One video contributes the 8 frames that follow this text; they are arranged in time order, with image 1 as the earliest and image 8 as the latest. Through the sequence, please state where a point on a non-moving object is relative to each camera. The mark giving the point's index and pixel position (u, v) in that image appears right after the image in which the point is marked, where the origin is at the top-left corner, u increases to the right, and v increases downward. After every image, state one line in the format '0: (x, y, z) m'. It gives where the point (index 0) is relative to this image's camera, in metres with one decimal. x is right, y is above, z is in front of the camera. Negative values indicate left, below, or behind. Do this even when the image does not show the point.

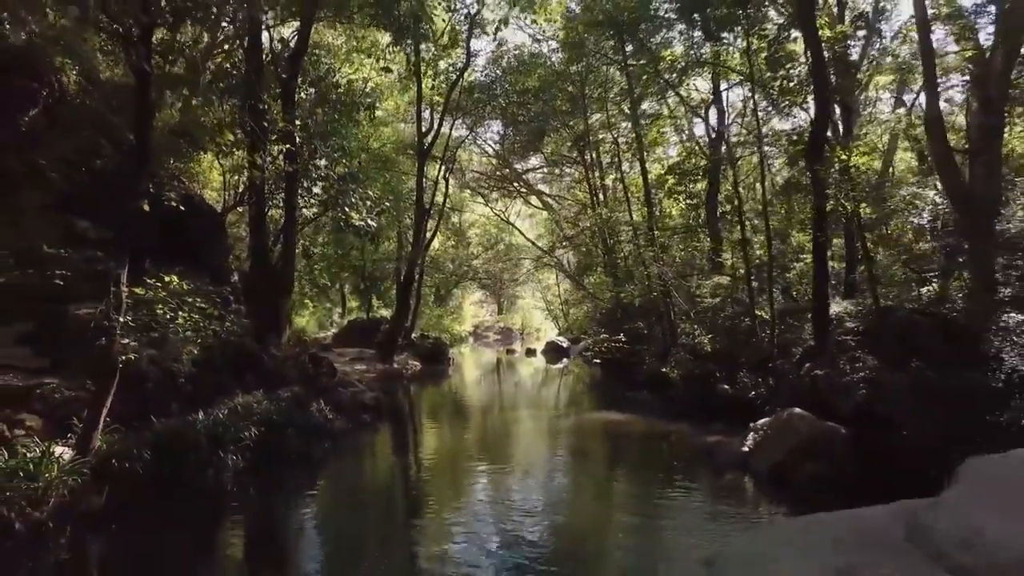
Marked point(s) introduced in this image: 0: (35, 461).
0: (-4.4, -1.6, +6.4) m
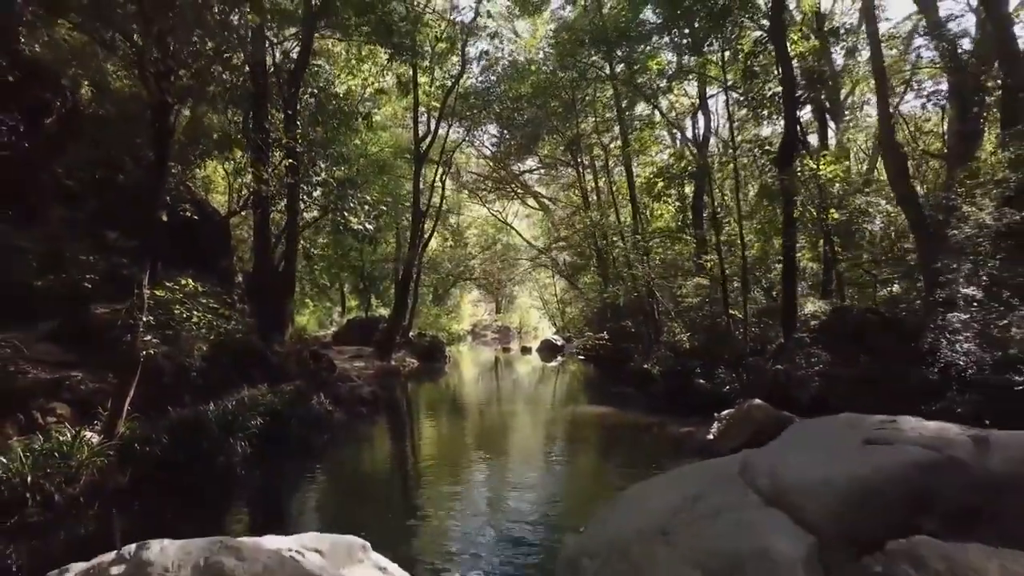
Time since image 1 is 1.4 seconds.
0: (-4.7, -1.6, +7.3) m
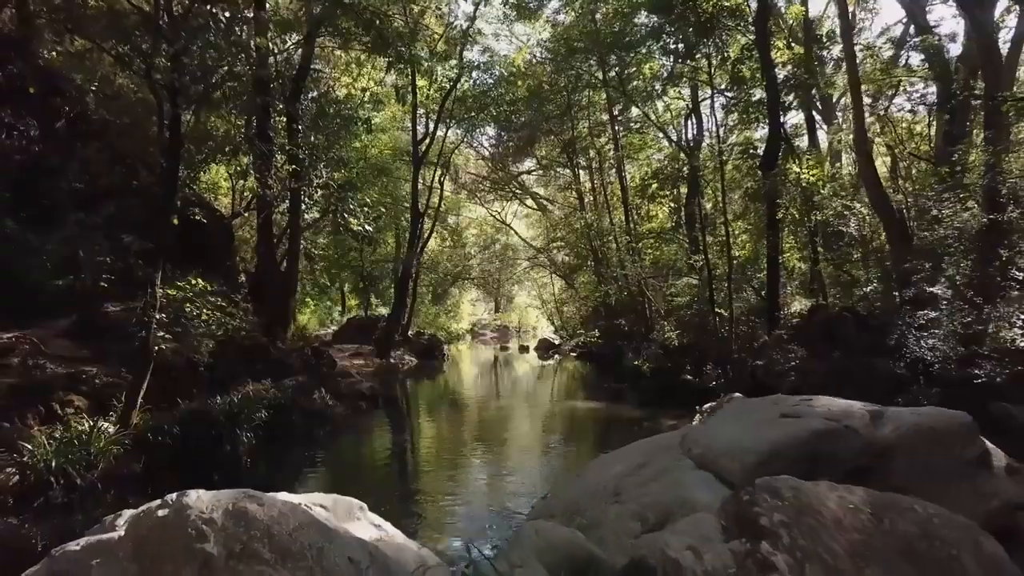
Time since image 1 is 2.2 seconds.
0: (-4.8, -1.6, +7.8) m
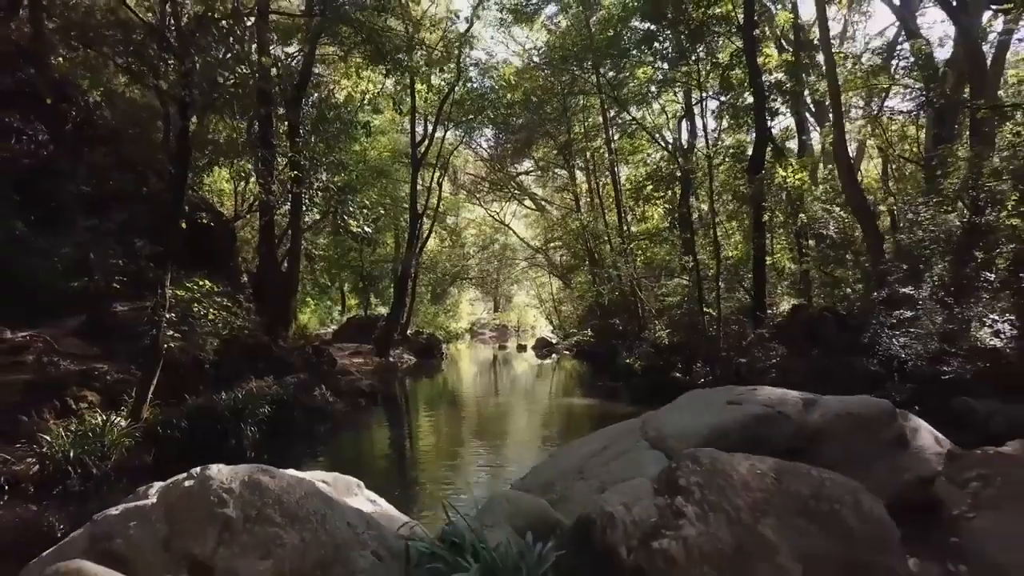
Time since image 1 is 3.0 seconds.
0: (-4.9, -1.6, +8.3) m
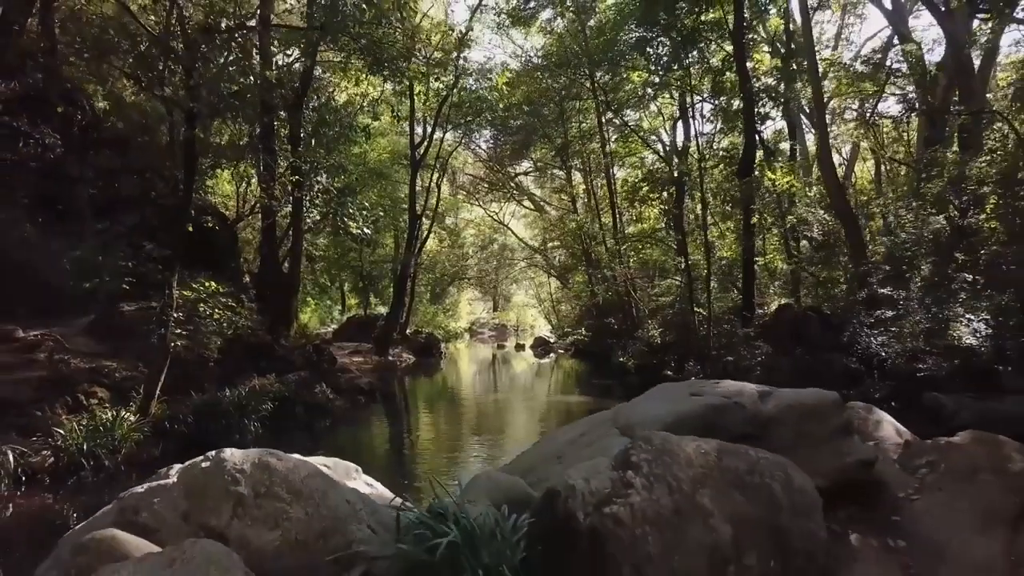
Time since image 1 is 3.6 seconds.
0: (-5.0, -1.7, +8.6) m
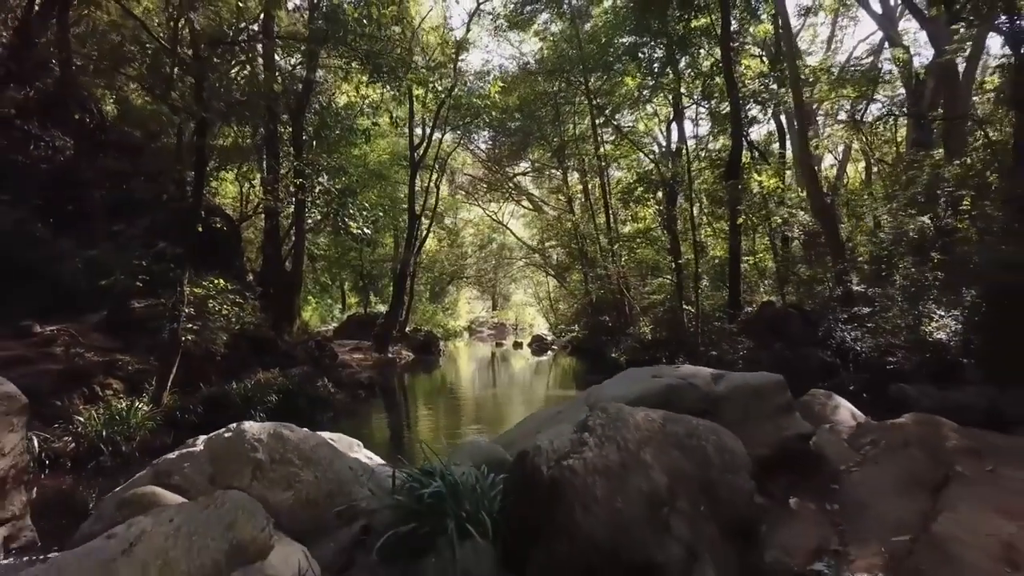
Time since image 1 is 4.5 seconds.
0: (-5.1, -1.6, +9.2) m
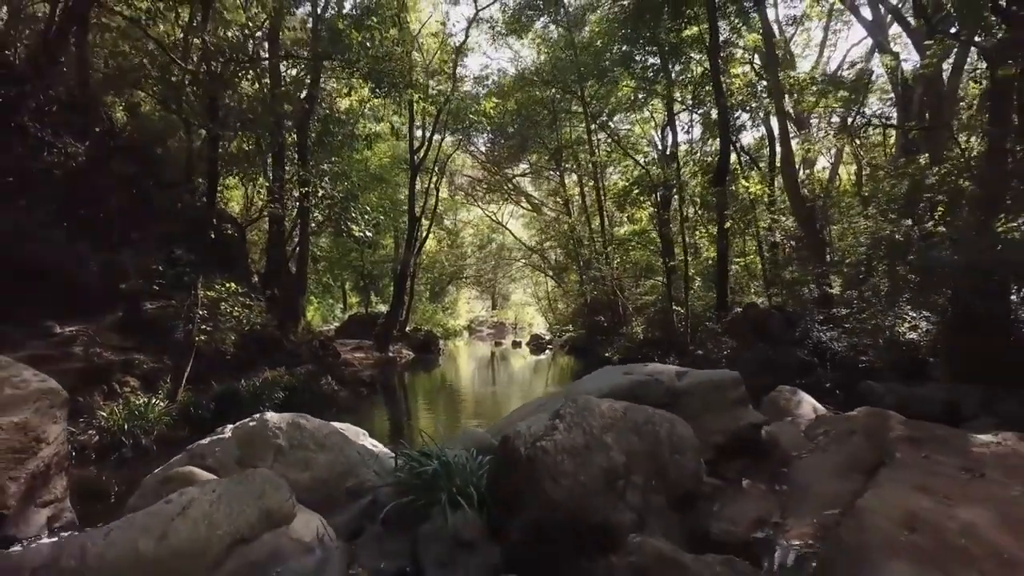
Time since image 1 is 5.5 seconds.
0: (-5.2, -1.7, +9.8) m
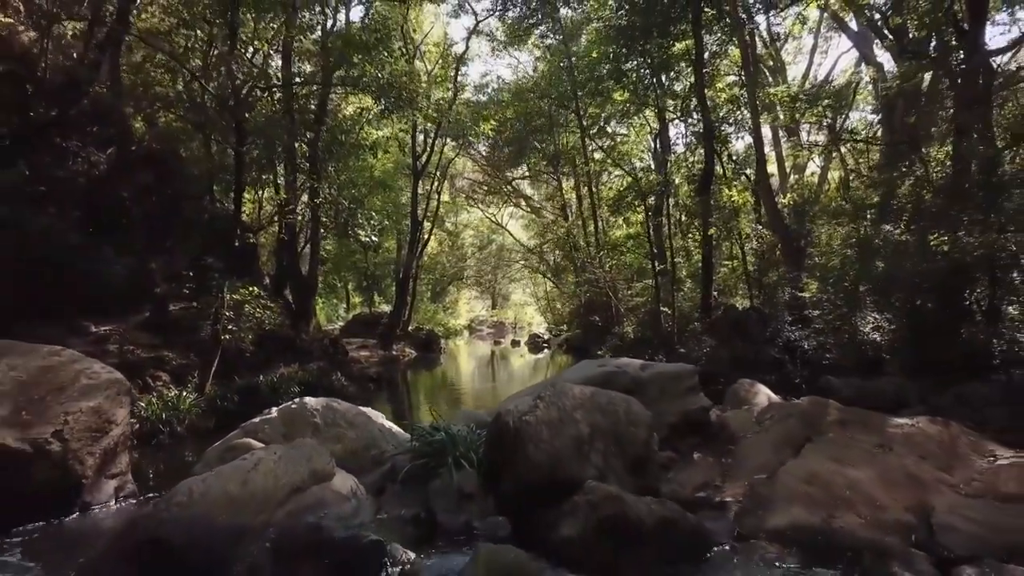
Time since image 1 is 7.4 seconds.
0: (-5.3, -1.7, +10.9) m
